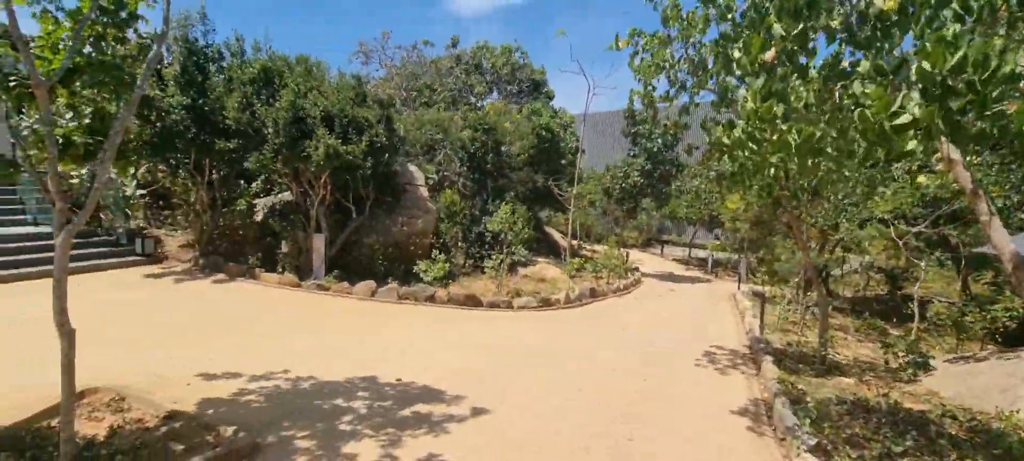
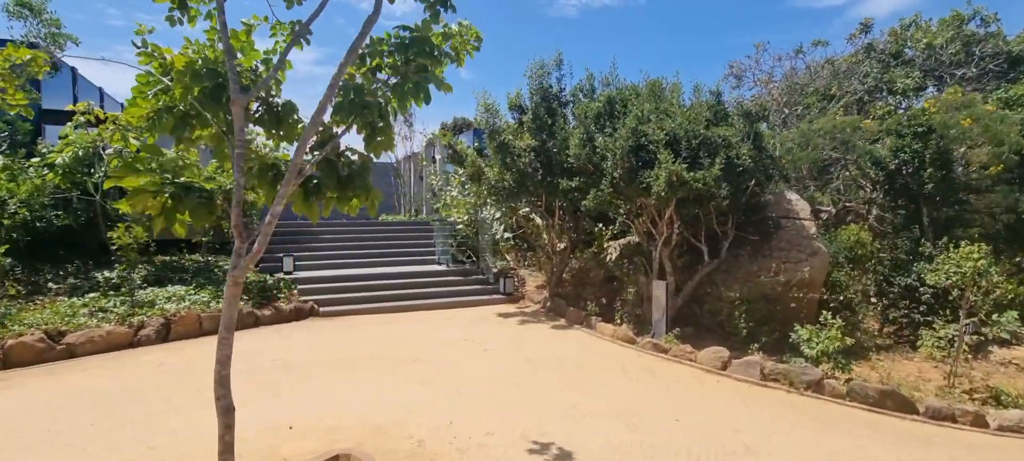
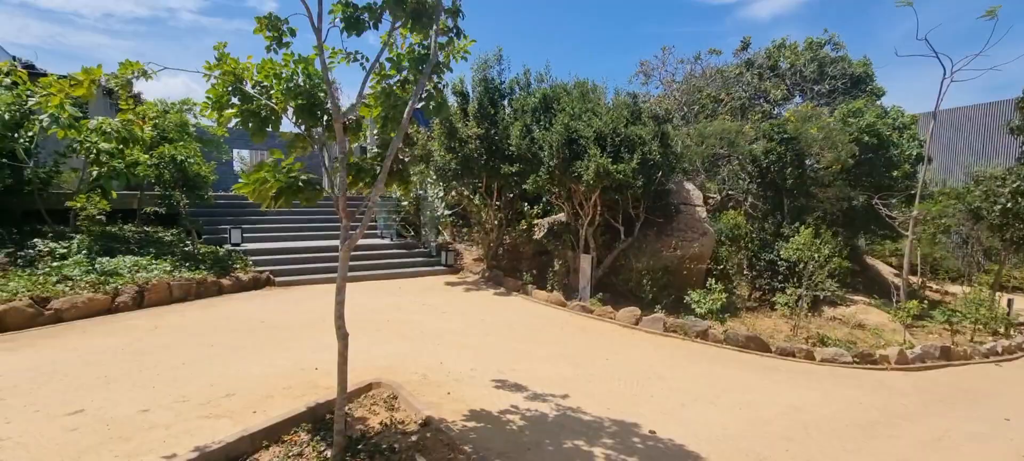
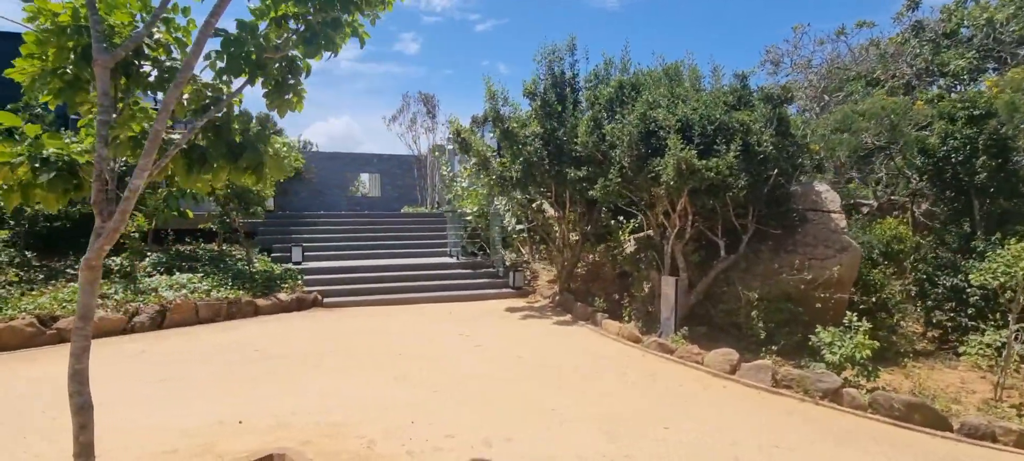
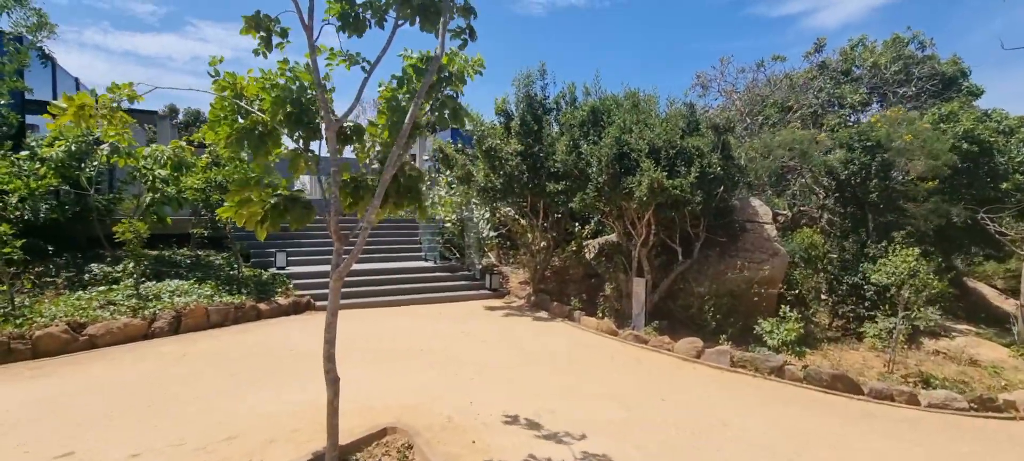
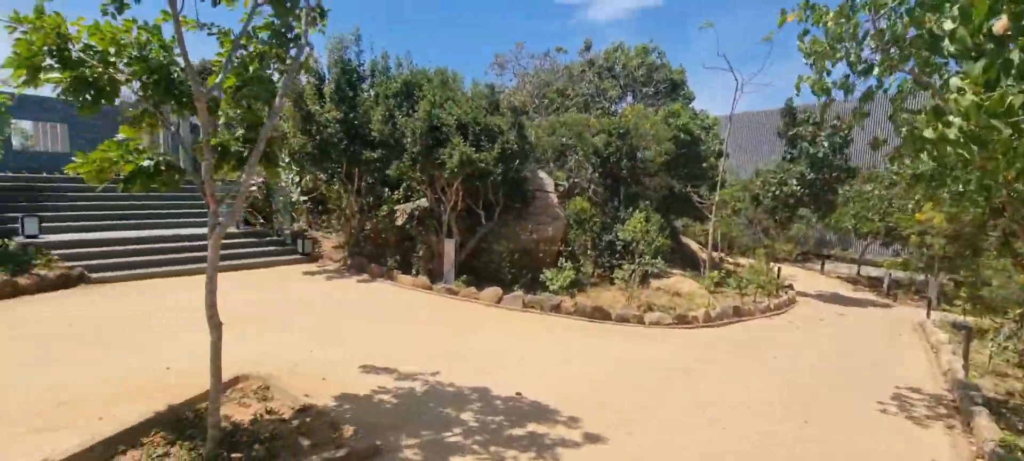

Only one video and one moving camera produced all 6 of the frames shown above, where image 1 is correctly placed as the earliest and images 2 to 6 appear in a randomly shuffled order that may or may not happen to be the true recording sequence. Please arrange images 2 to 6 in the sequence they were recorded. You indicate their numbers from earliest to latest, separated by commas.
6, 3, 5, 2, 4
